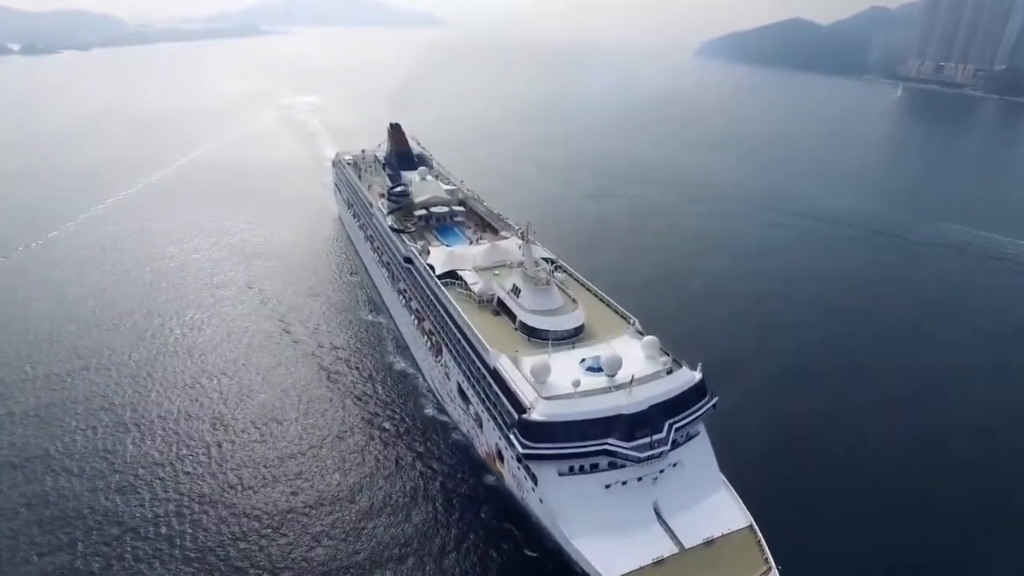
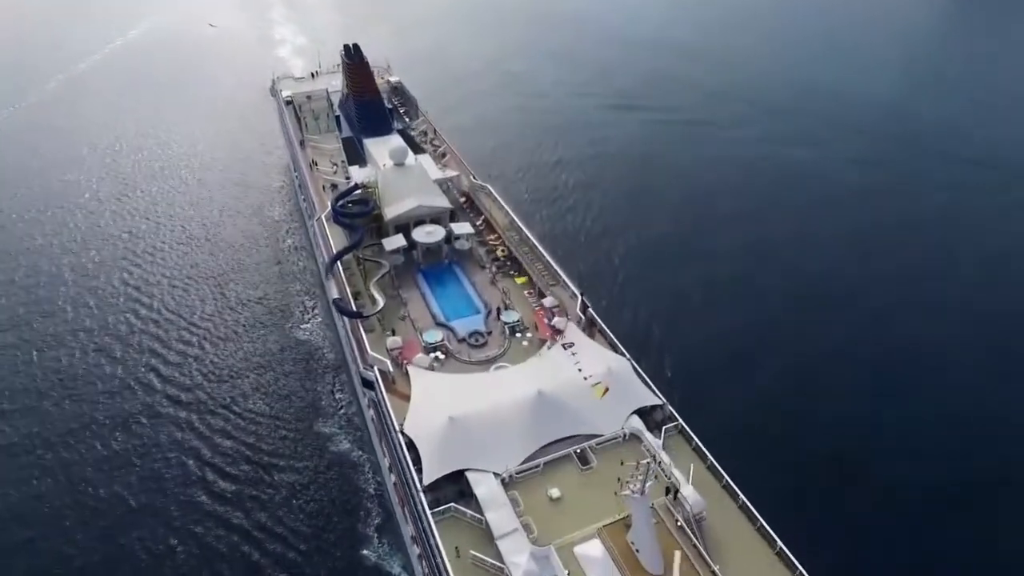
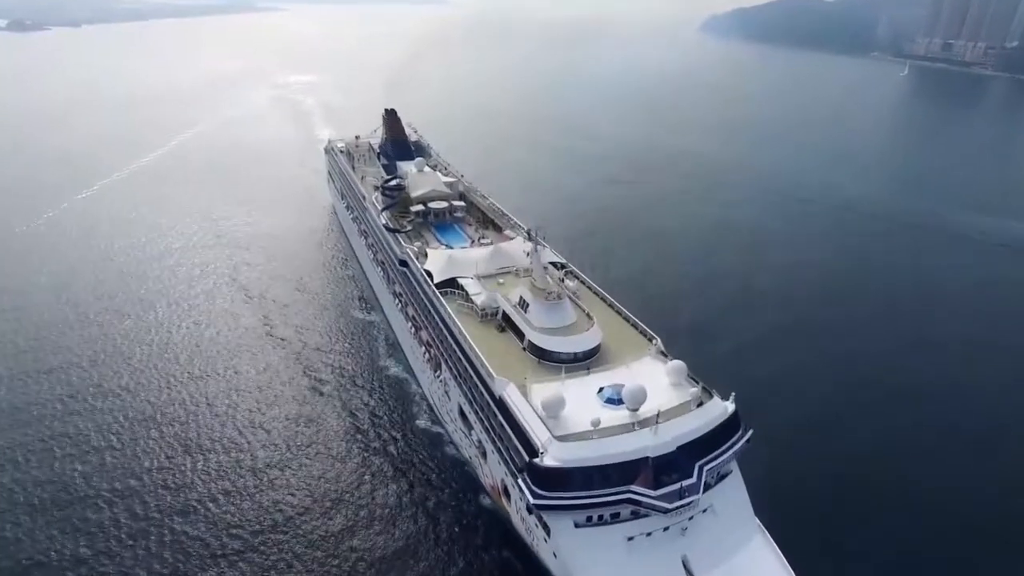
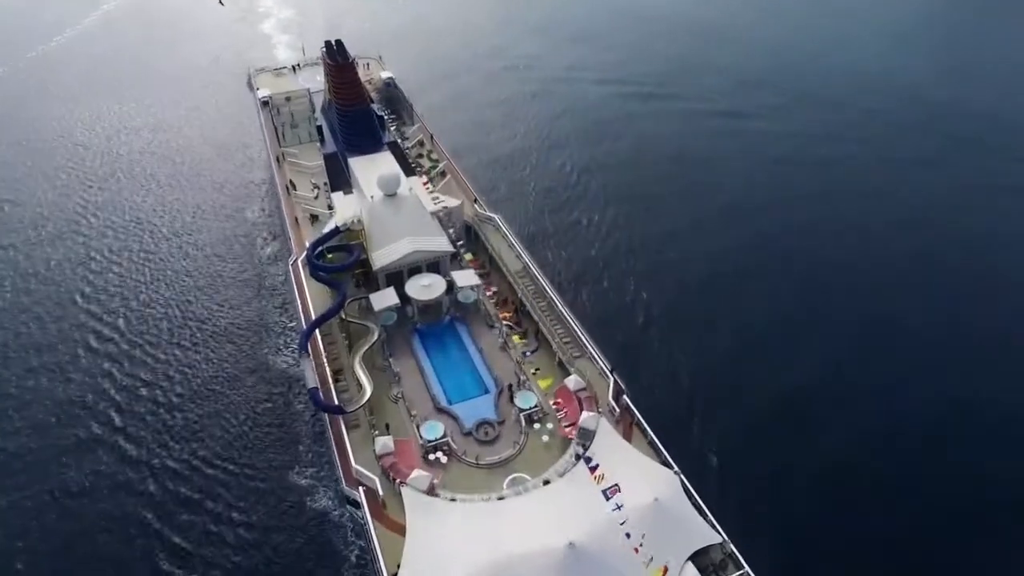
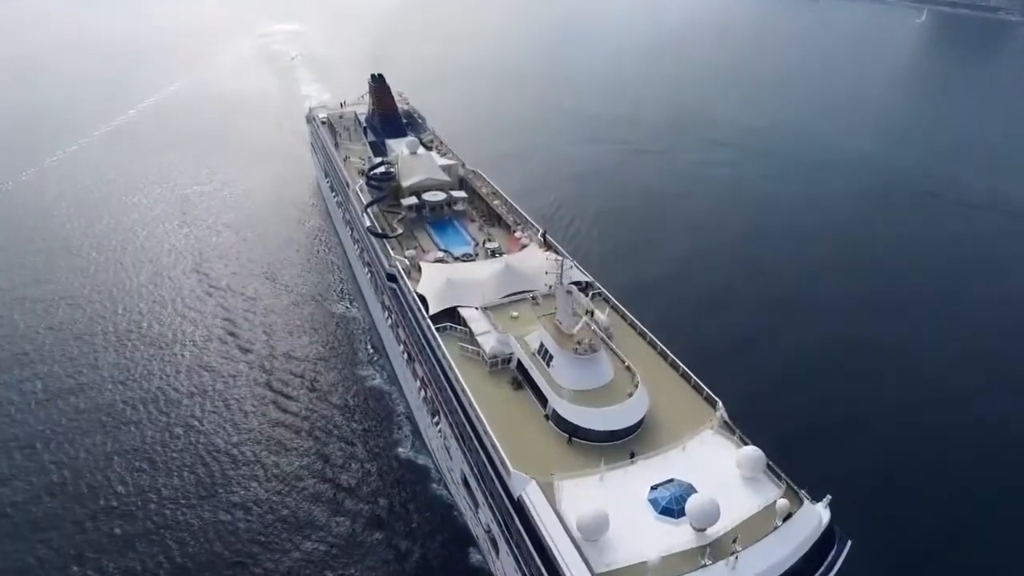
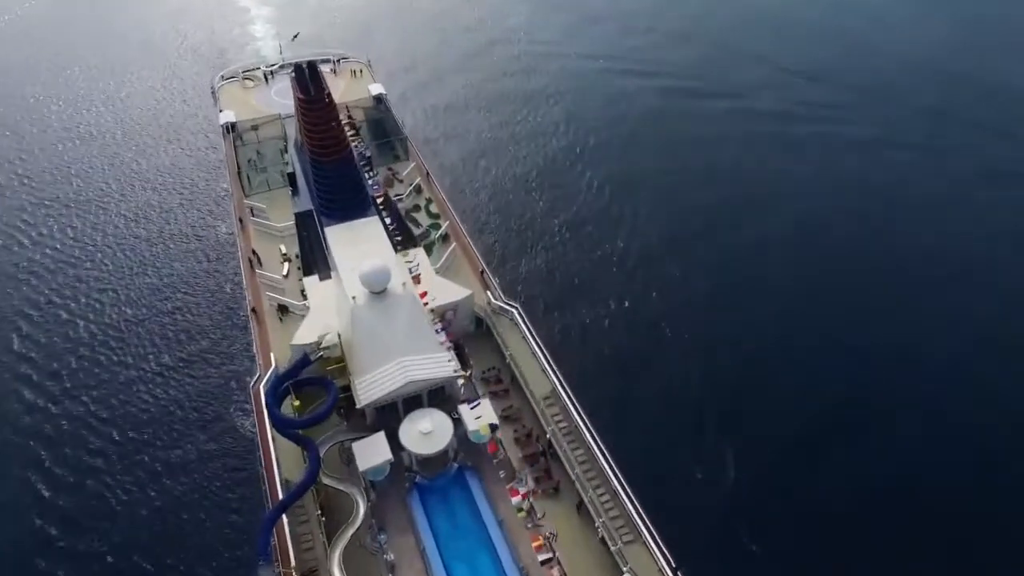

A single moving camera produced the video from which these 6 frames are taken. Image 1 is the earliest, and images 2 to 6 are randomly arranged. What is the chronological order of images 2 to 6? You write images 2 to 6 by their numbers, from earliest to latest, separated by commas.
3, 5, 2, 4, 6
